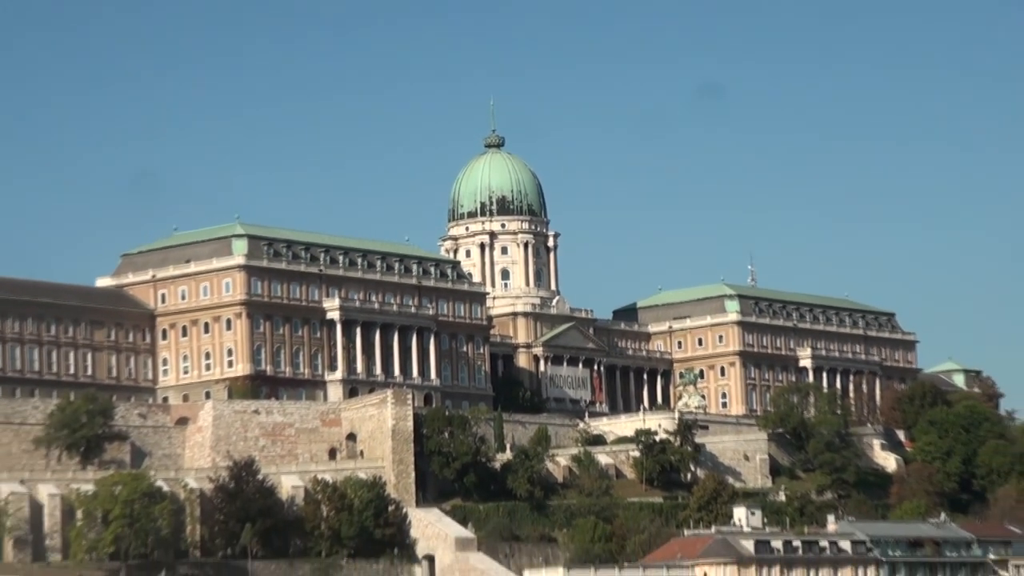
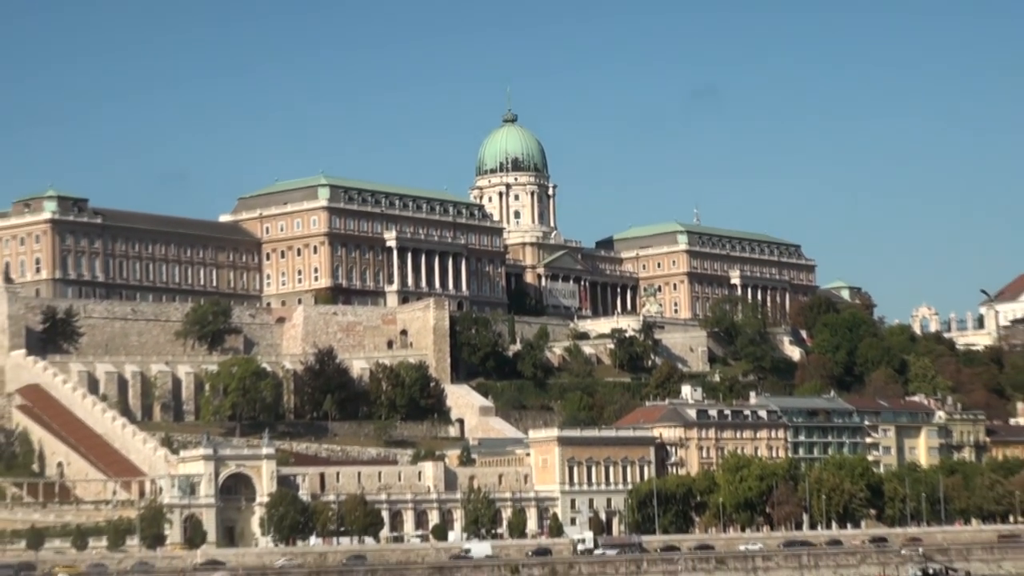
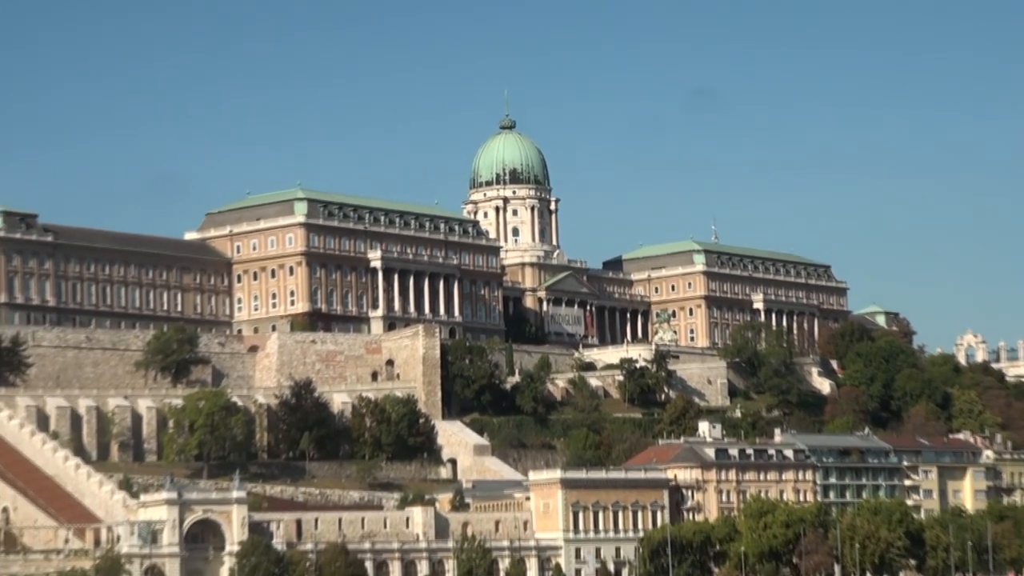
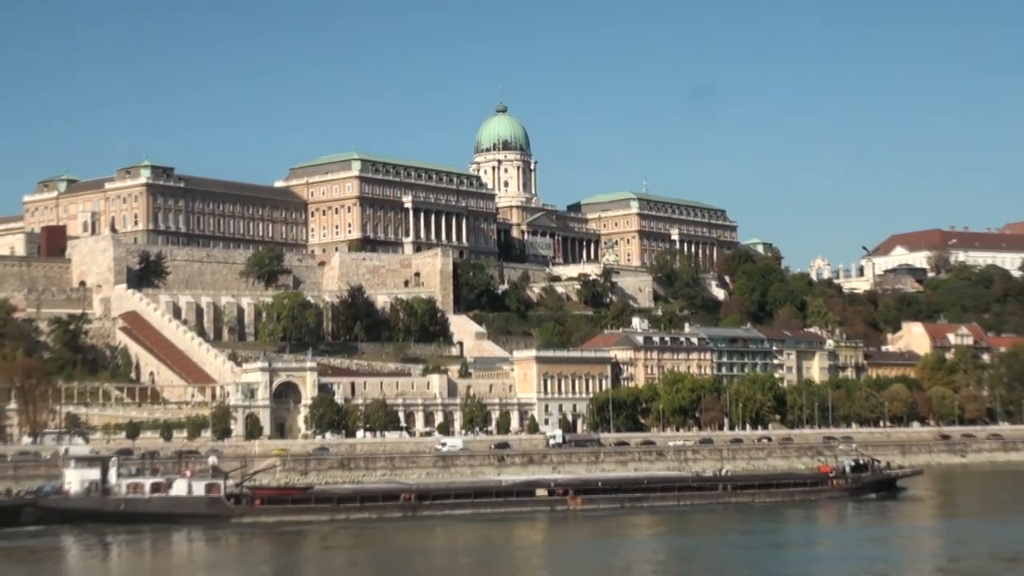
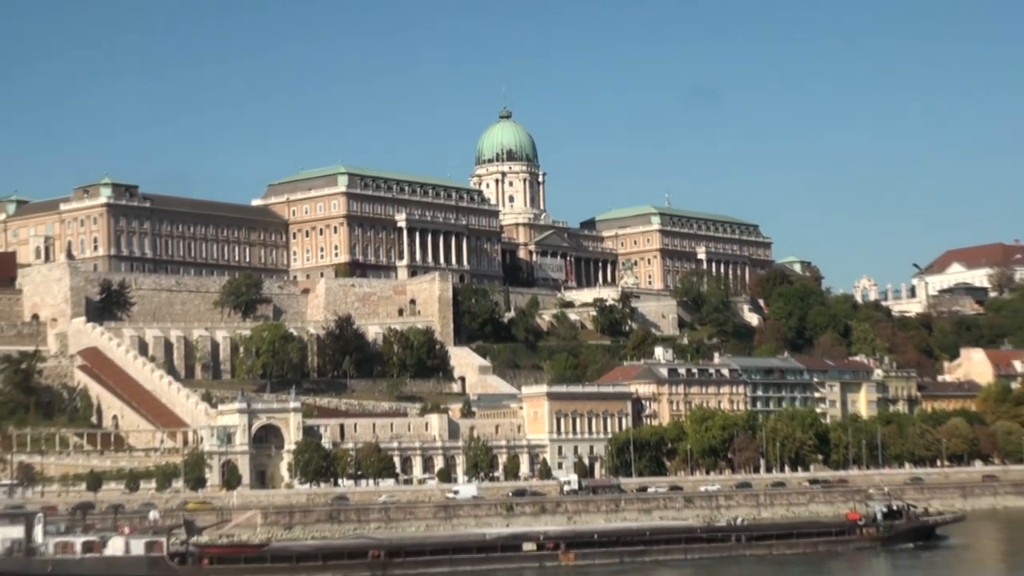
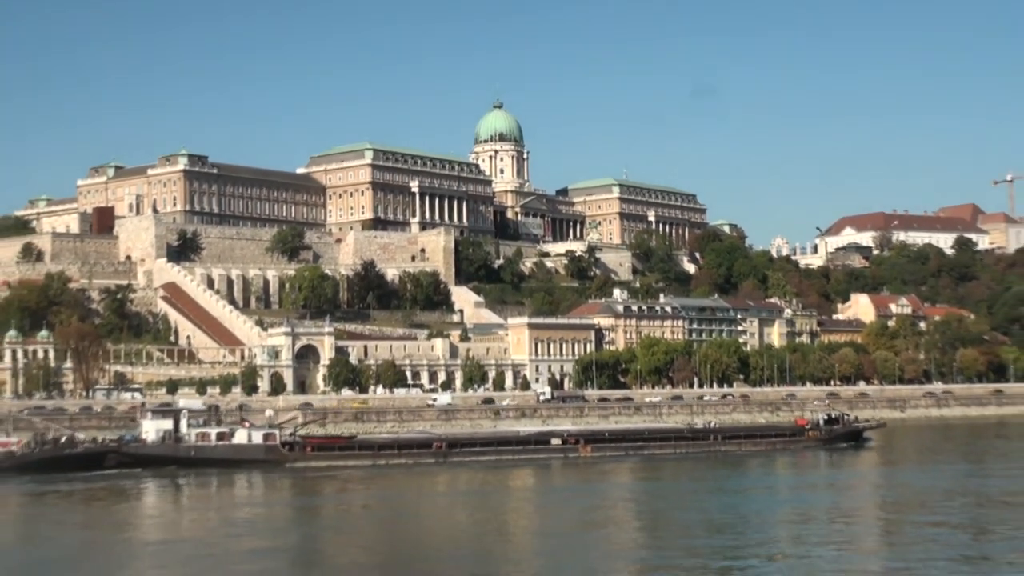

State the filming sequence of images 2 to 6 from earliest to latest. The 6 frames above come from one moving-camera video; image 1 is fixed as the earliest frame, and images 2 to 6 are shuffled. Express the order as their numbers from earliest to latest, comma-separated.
3, 2, 5, 4, 6
